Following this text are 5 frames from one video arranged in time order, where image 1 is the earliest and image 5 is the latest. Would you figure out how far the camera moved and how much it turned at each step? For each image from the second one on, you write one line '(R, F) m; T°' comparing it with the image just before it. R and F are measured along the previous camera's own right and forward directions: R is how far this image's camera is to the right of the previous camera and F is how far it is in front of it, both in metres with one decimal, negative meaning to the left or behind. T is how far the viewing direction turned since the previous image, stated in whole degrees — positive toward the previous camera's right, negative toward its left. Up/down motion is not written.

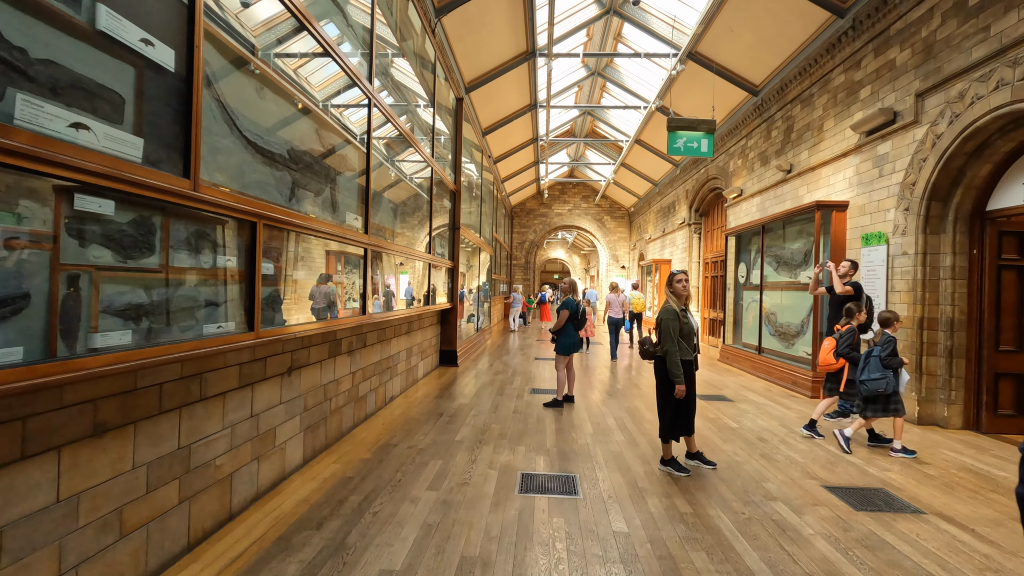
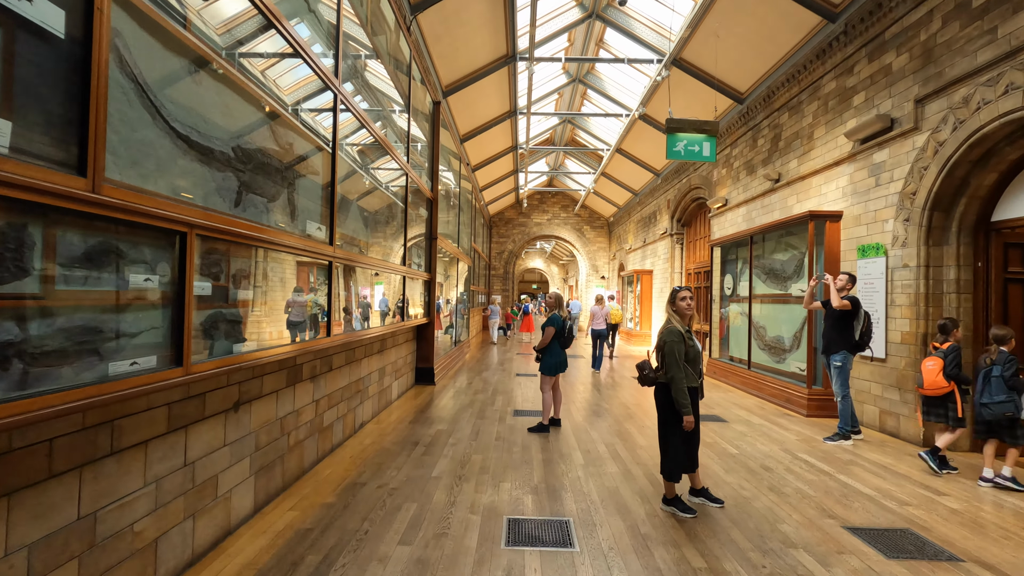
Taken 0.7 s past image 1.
(0.0, +0.4) m; +2°
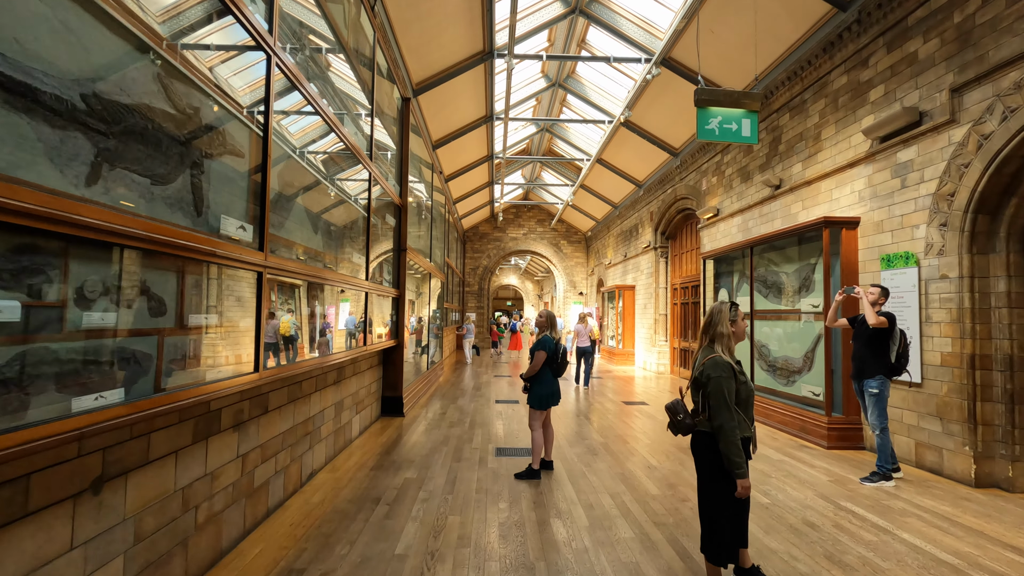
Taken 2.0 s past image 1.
(-0.1, +0.8) m; +3°
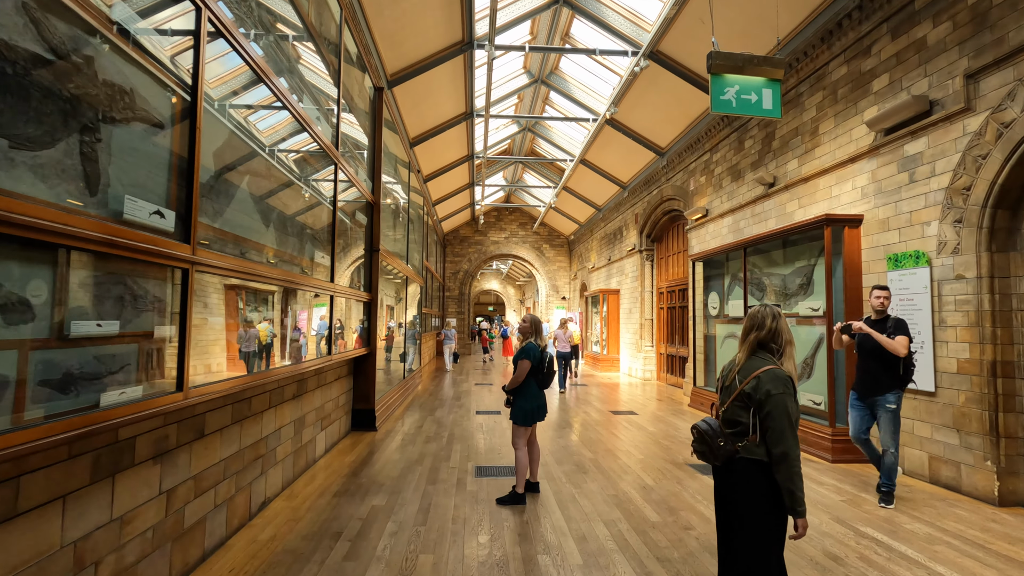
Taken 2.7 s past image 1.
(0.0, +0.4) m; +2°
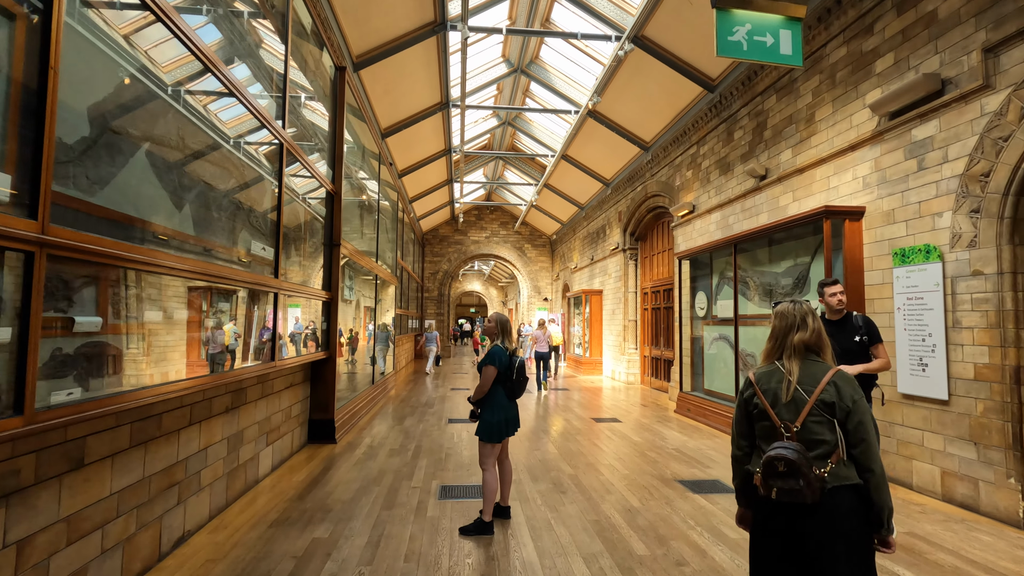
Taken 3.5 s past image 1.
(+0.1, +0.5) m; +2°
